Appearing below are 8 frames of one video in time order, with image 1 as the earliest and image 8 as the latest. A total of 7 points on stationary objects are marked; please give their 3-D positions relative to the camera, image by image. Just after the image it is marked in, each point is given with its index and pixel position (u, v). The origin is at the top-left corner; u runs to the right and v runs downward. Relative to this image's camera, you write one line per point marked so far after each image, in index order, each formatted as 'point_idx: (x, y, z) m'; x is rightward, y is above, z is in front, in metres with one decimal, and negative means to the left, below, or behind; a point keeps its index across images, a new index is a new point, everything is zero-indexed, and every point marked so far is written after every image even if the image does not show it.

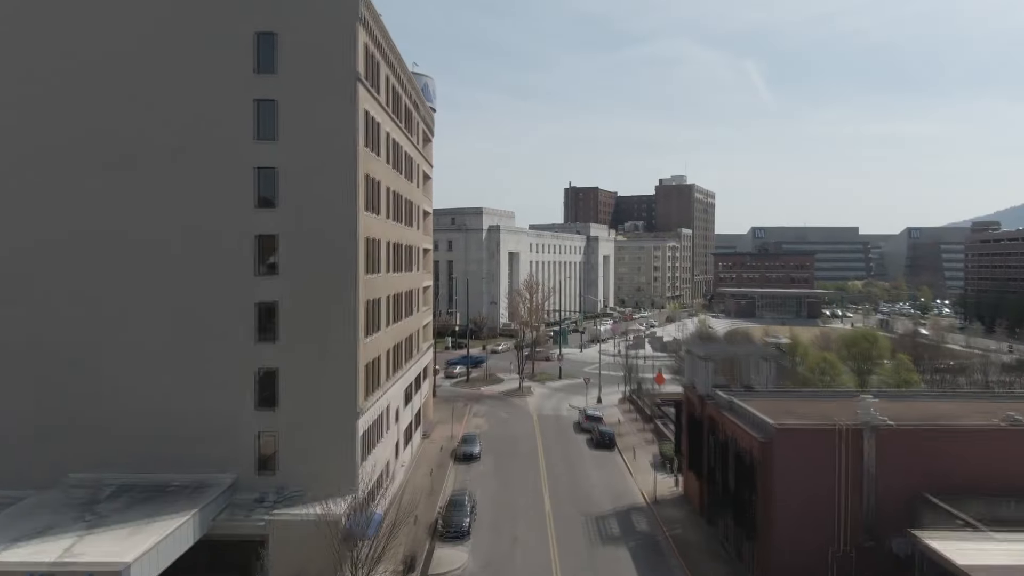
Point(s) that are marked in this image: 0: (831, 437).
0: (+14.1, -6.6, +19.3) m
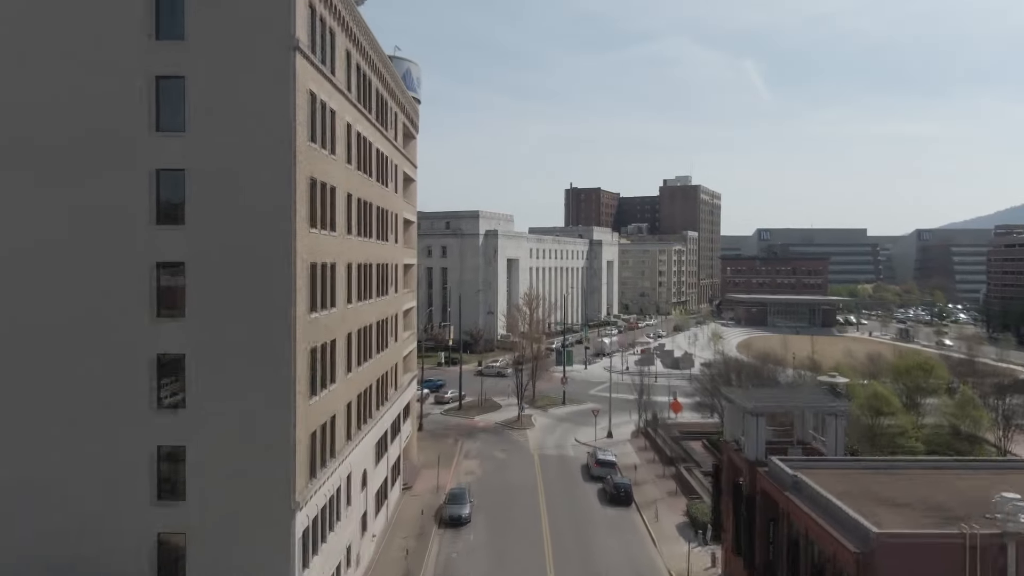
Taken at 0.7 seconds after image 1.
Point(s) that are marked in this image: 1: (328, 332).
0: (+13.9, -8.2, +13.6) m
1: (-7.7, -1.8, +18.3) m
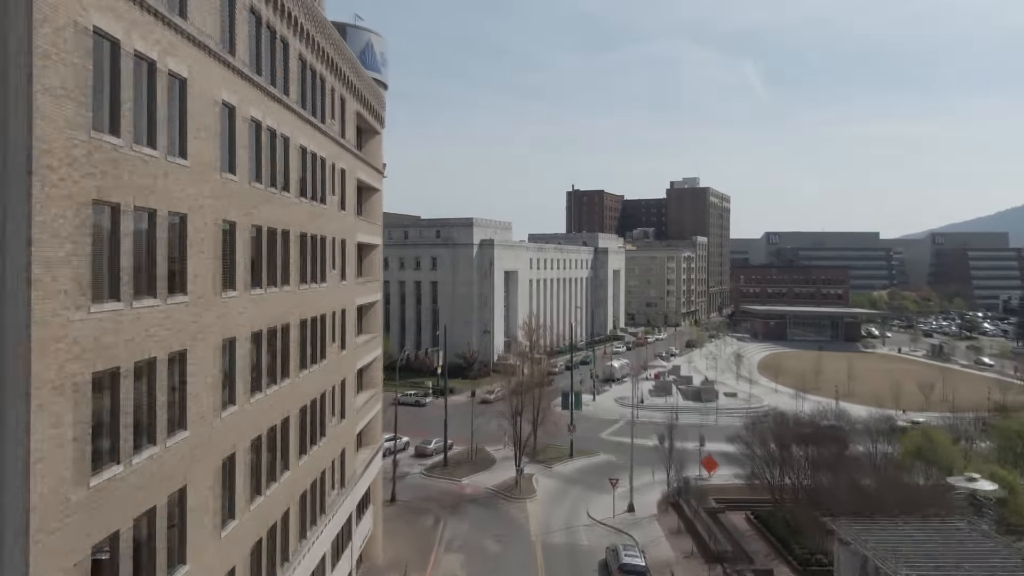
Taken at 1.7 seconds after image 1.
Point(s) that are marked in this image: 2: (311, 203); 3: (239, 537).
0: (+13.6, -10.8, +5.4) m
1: (-8.0, -4.4, +10.1) m
2: (-8.0, +3.4, +17.3) m
3: (-8.0, -7.2, +12.5) m
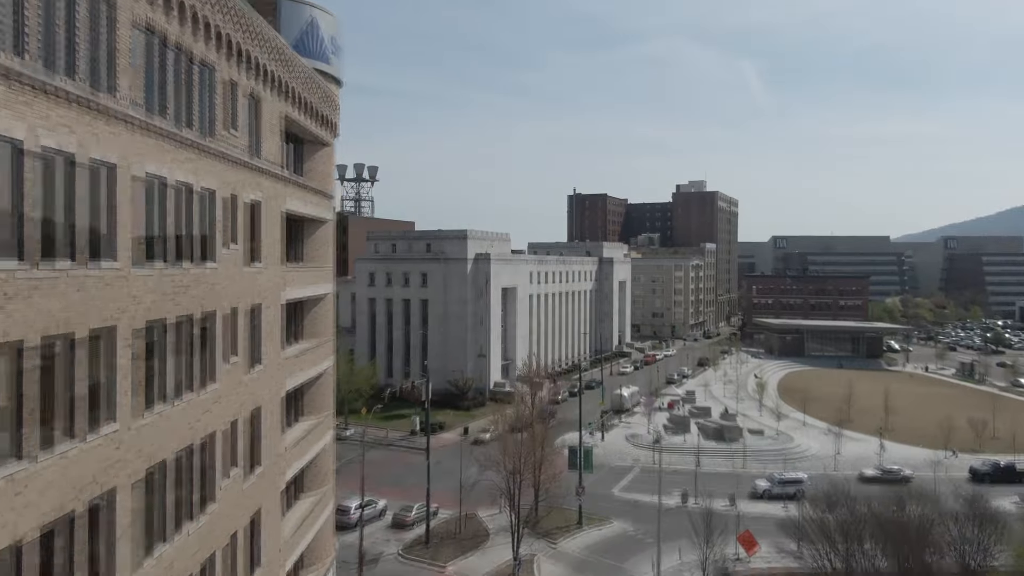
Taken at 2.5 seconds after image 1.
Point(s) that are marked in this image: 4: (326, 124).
0: (+13.4, -13.6, -1.2) m
1: (-8.2, -7.2, +3.5) m
2: (-8.2, +0.5, +10.7) m
3: (-8.3, -10.1, +5.9) m
4: (-8.2, +7.3, +19.2) m
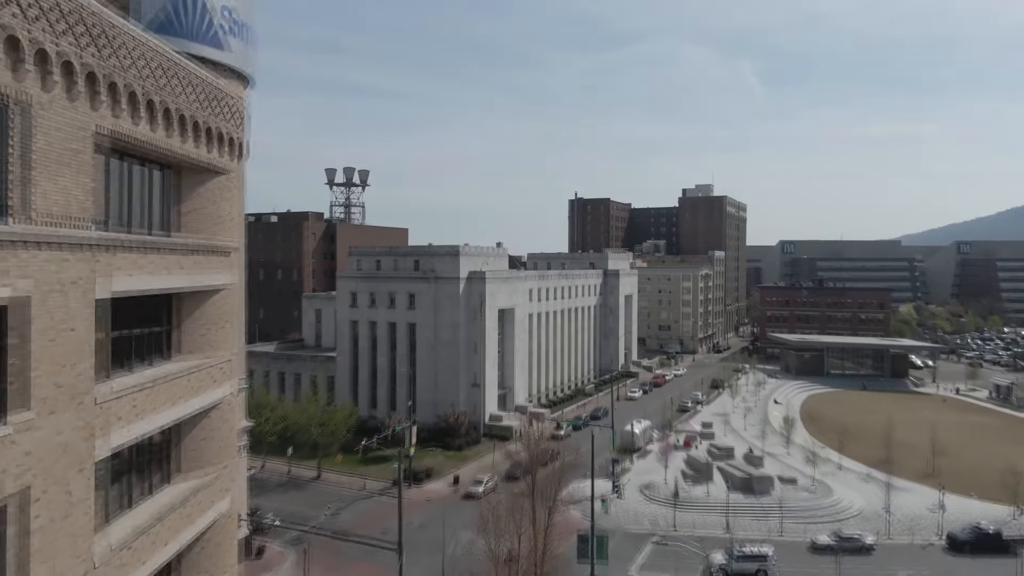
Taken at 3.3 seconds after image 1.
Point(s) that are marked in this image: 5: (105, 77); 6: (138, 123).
0: (+13.2, -16.5, -7.8) m
1: (-8.4, -10.2, -3.1) m
2: (-8.5, -2.4, +4.1) m
3: (-8.5, -13.0, -0.7) m
4: (-8.5, +4.3, +12.6) m
5: (-8.5, +4.6, +8.5) m
6: (-8.5, +3.8, +10.7) m
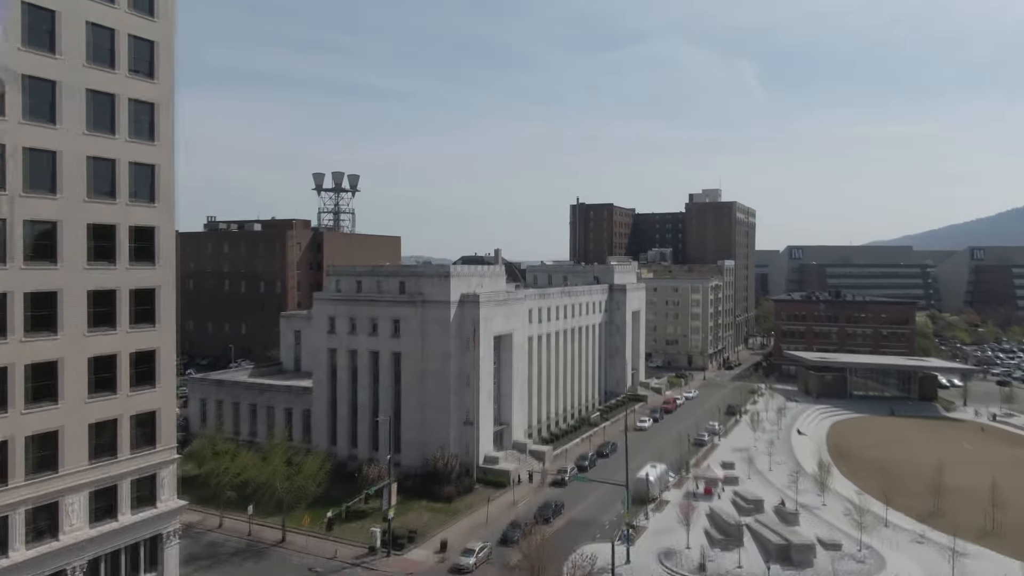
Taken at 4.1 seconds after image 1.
0: (+13.0, -19.4, -14.4) m
1: (-8.7, -13.1, -9.8) m
2: (-8.7, -5.3, -2.5) m
3: (-8.7, -15.9, -7.3) m
4: (-8.7, +1.4, +5.9) m
5: (-8.8, +1.7, +1.8) m
6: (-8.8, +0.9, +4.1) m
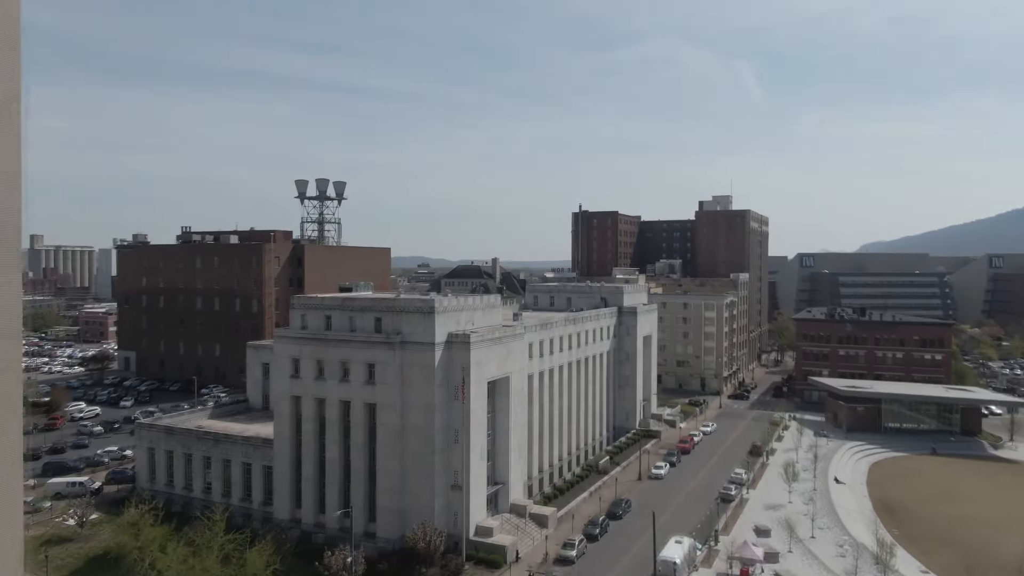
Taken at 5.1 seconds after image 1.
0: (+12.8, -23.1, -22.6) m
1: (-8.9, -16.8, -18.0) m
2: (-8.9, -9.0, -10.8) m
3: (-8.9, -19.6, -15.6) m
4: (-8.9, -2.3, -2.3) m
5: (-9.0, -2.0, -6.4) m
6: (-9.0, -2.8, -4.2) m
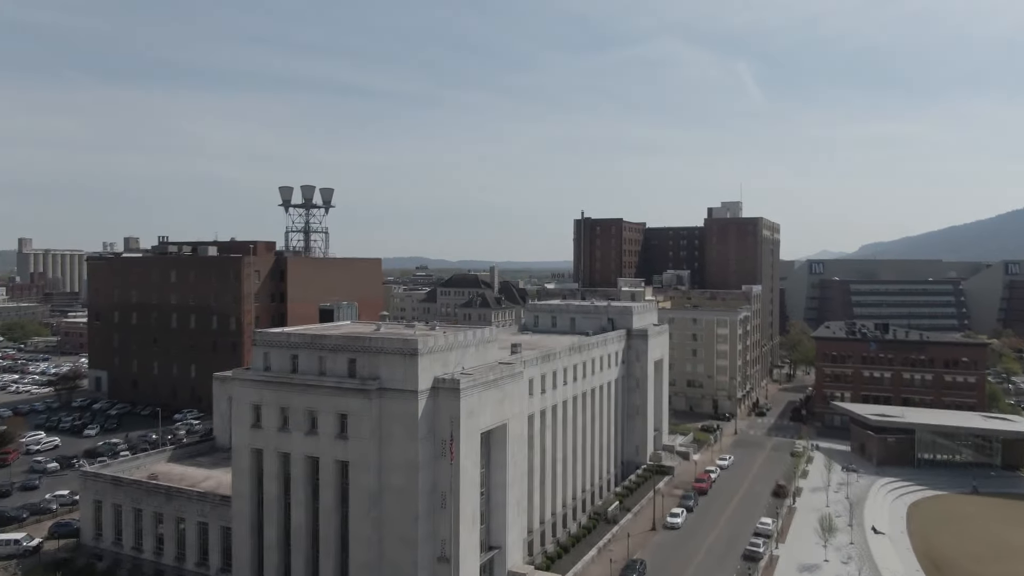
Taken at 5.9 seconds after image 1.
0: (+12.6, -26.2, -29.1) m
1: (-9.1, -19.8, -24.6) m
2: (-9.1, -12.1, -17.3) m
3: (-9.1, -22.7, -22.1) m
4: (-9.2, -5.4, -8.8) m
5: (-9.2, -5.1, -12.9) m
6: (-9.2, -5.9, -10.7) m
